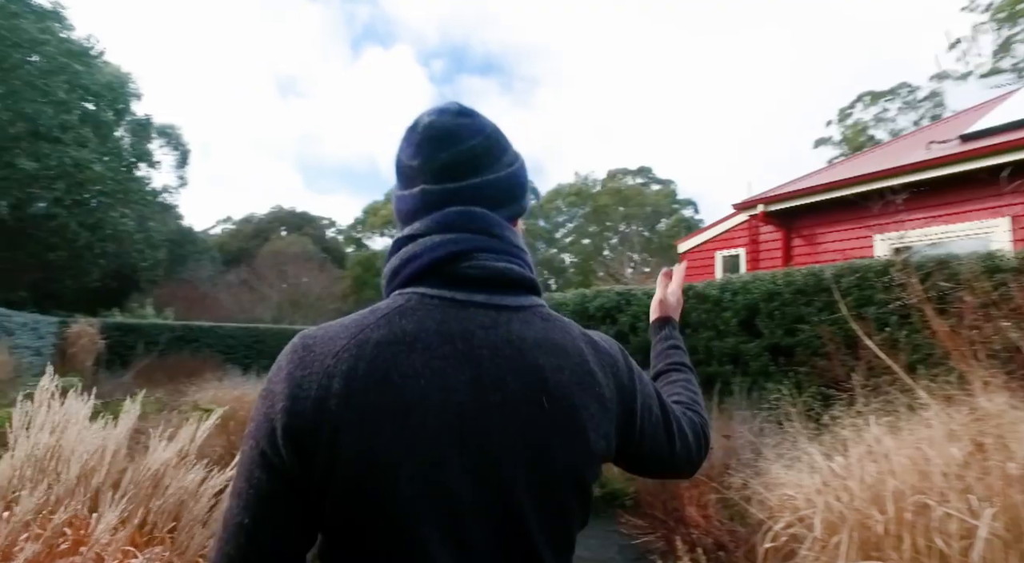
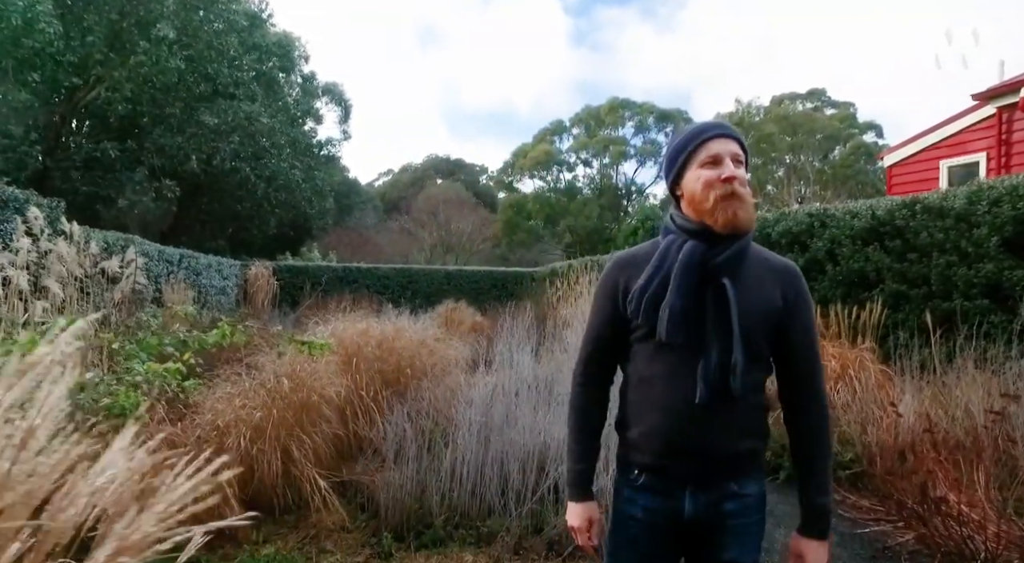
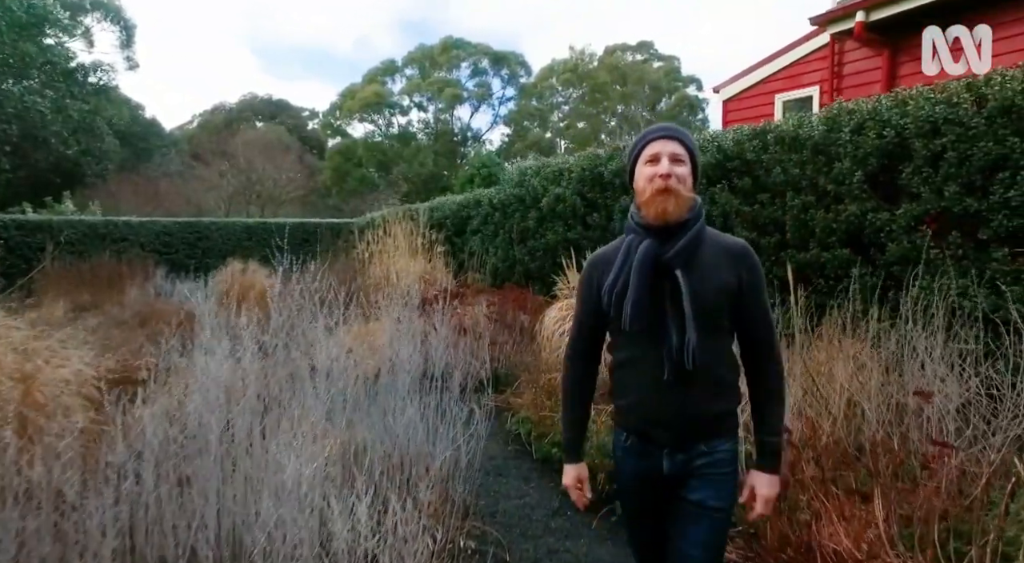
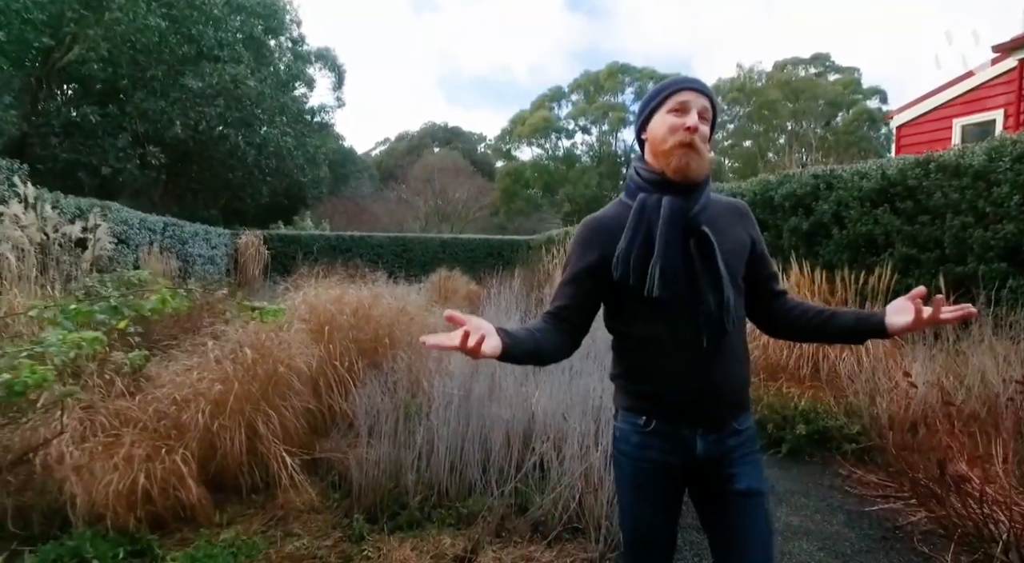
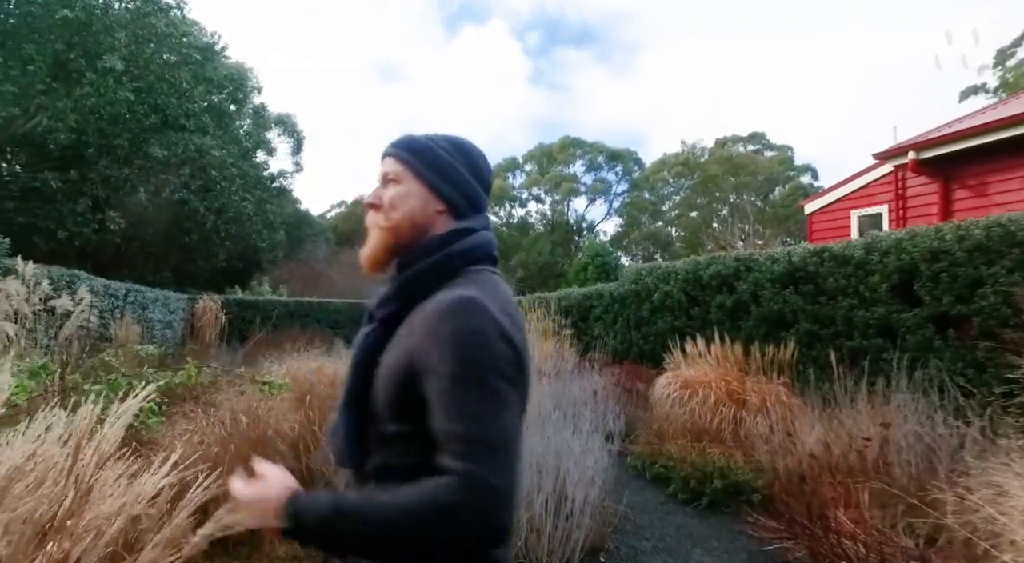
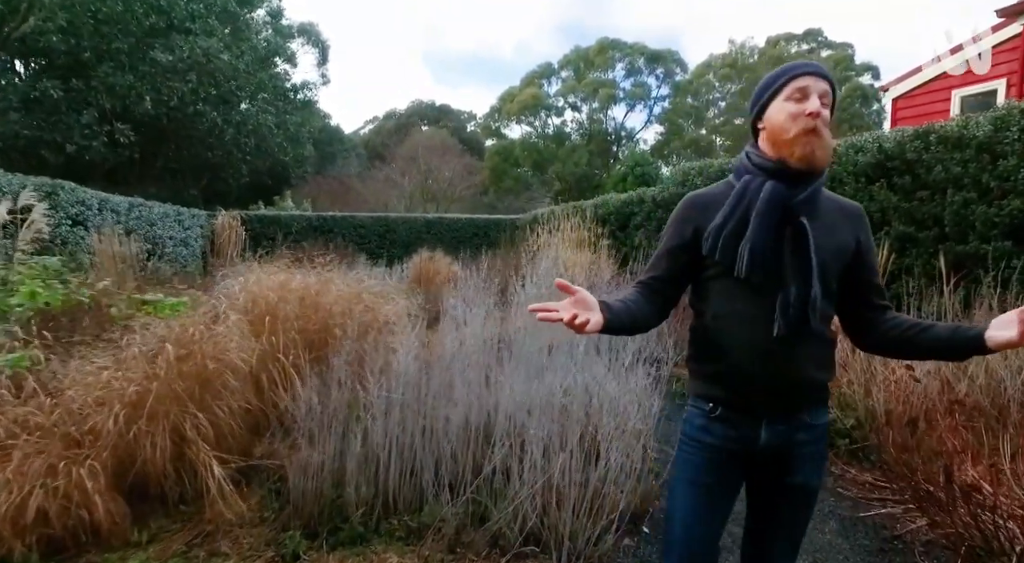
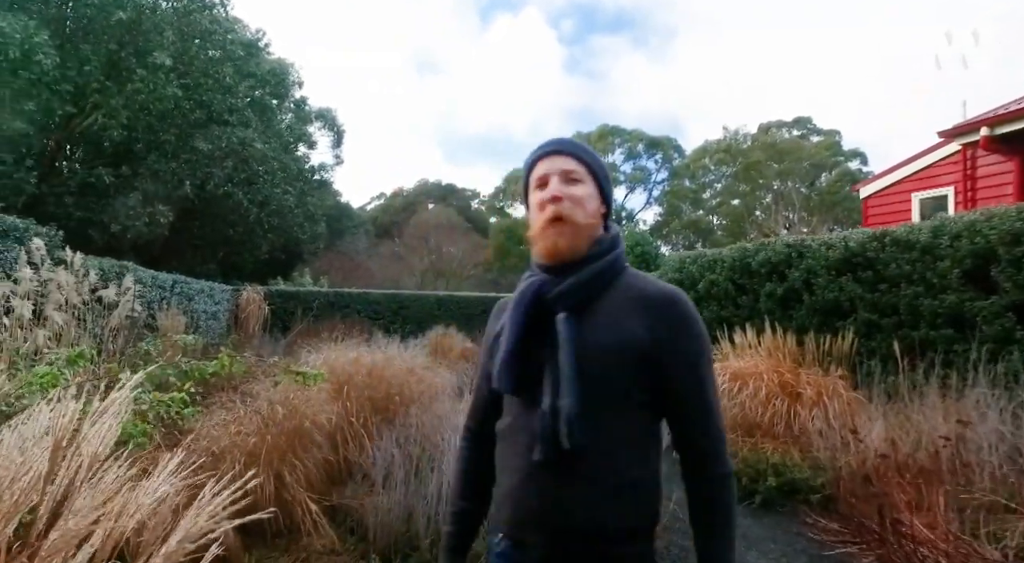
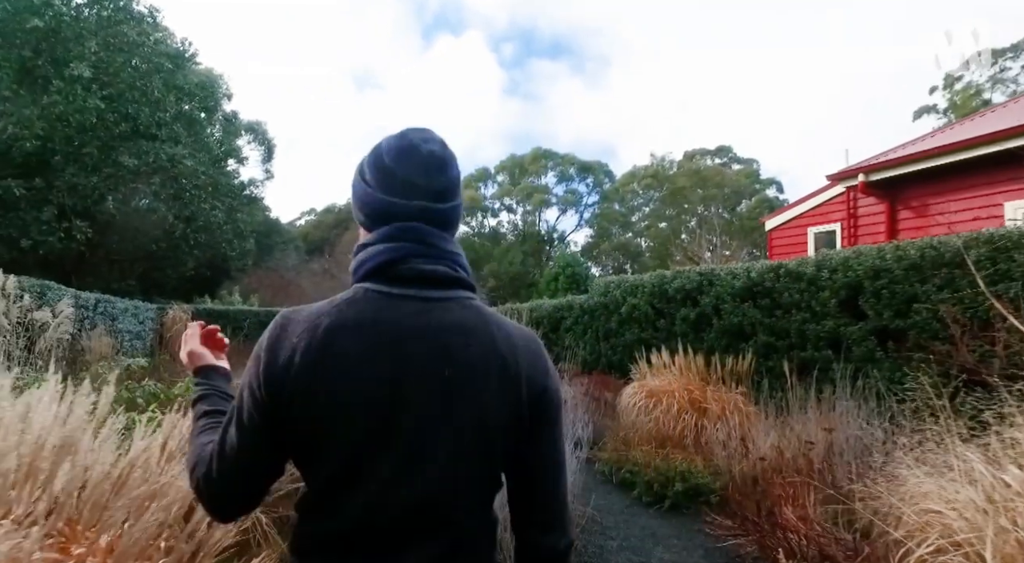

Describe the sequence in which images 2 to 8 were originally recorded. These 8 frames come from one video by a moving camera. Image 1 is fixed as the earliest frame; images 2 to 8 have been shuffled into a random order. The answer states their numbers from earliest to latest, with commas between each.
8, 5, 7, 2, 4, 6, 3
